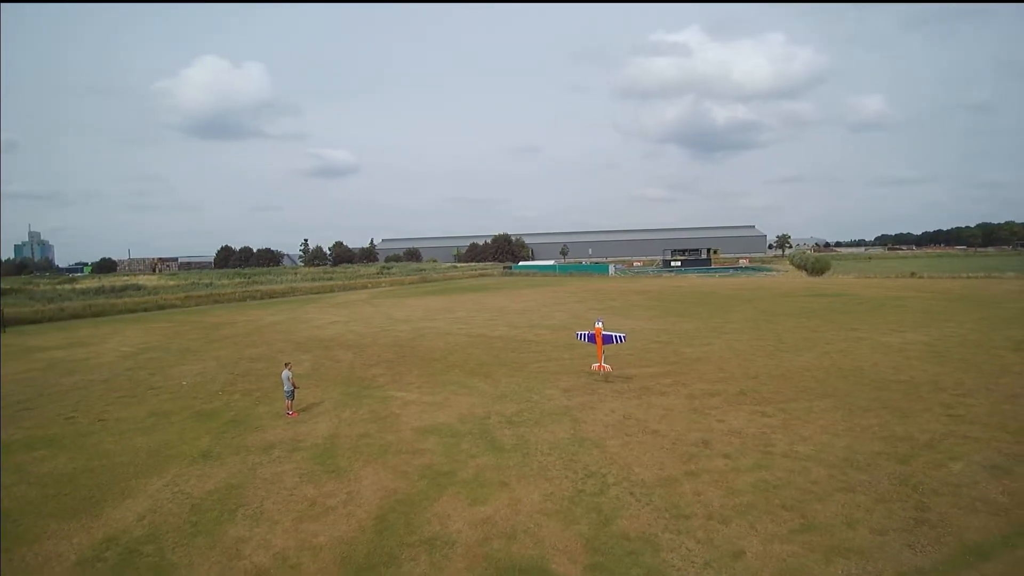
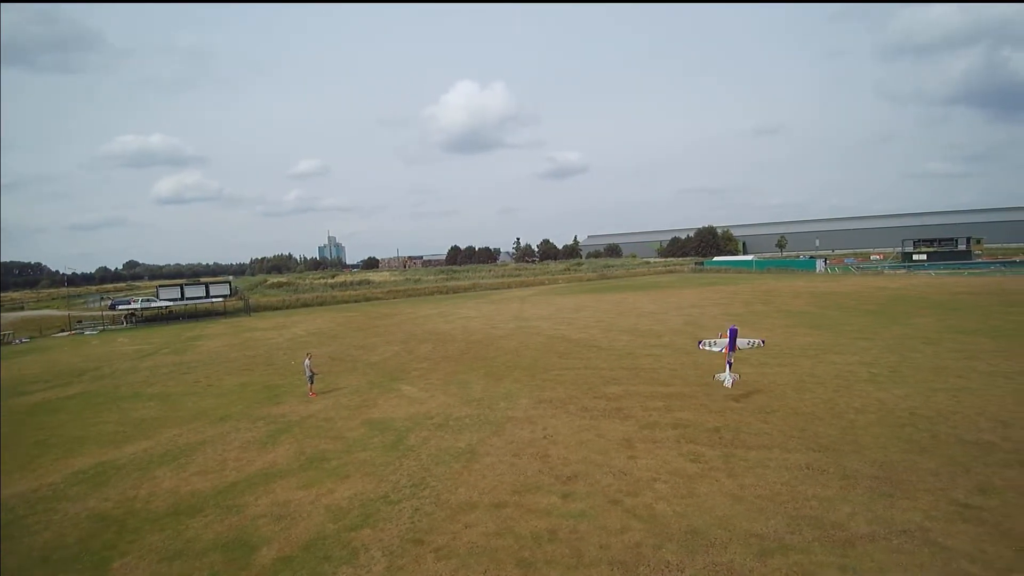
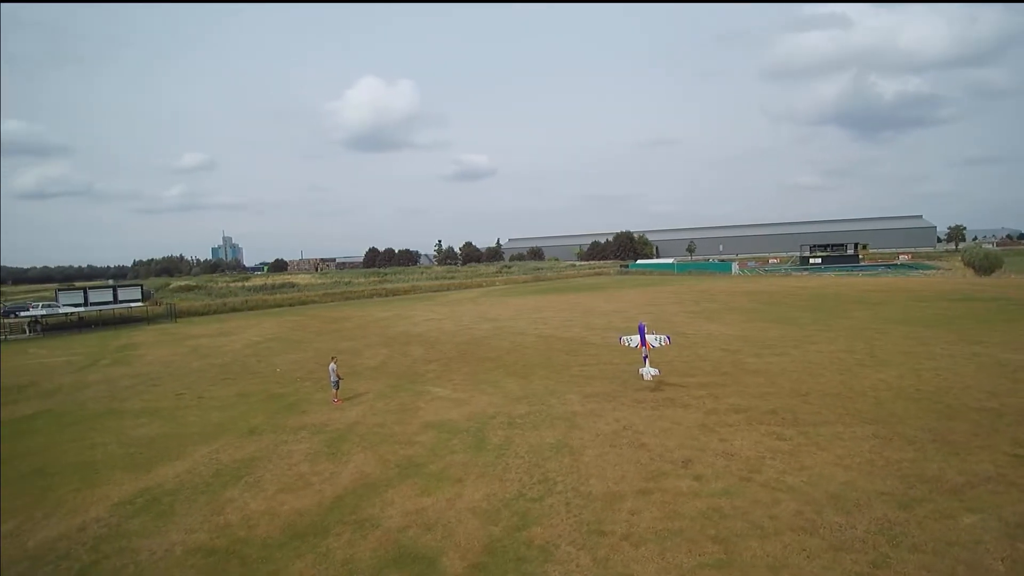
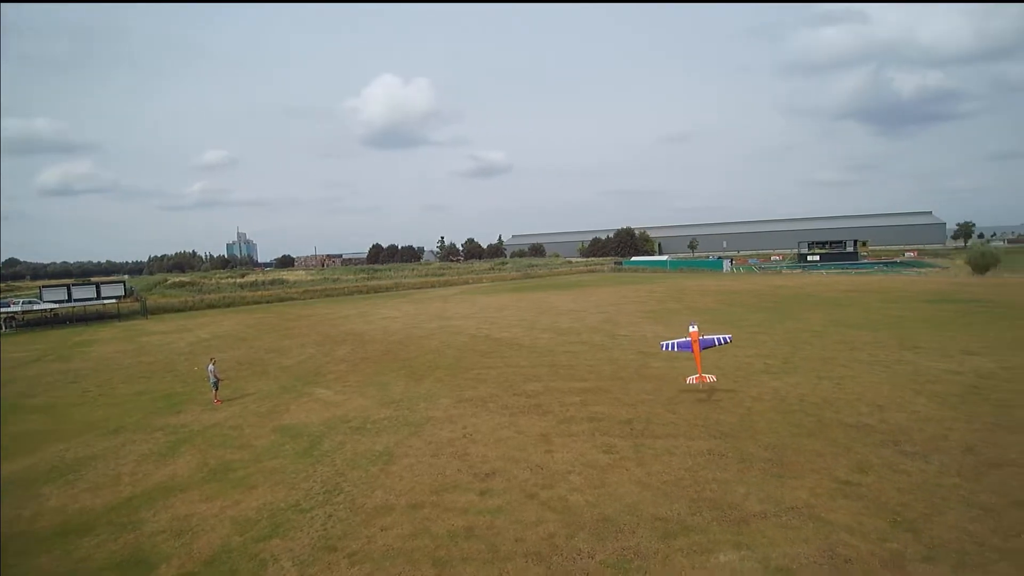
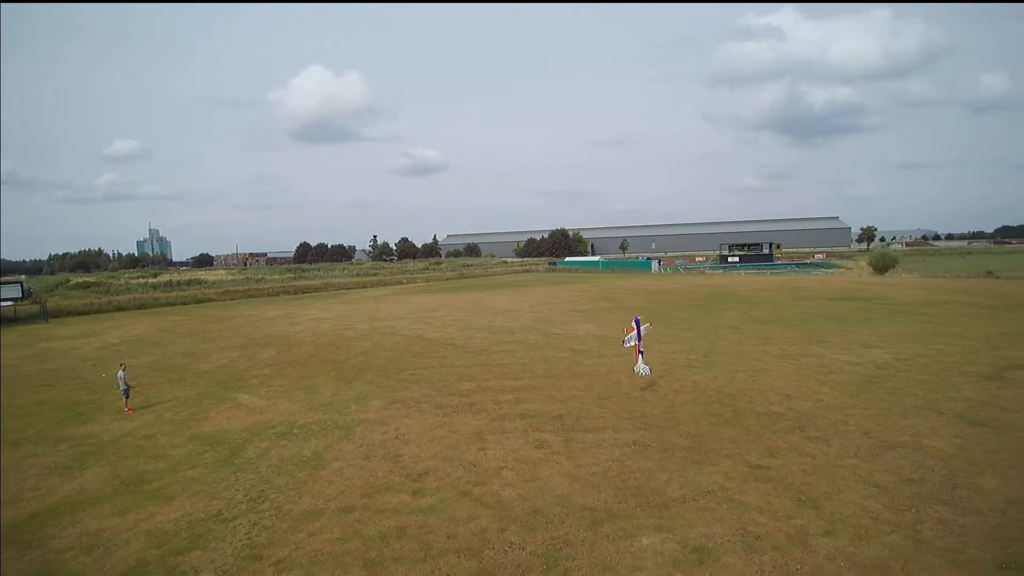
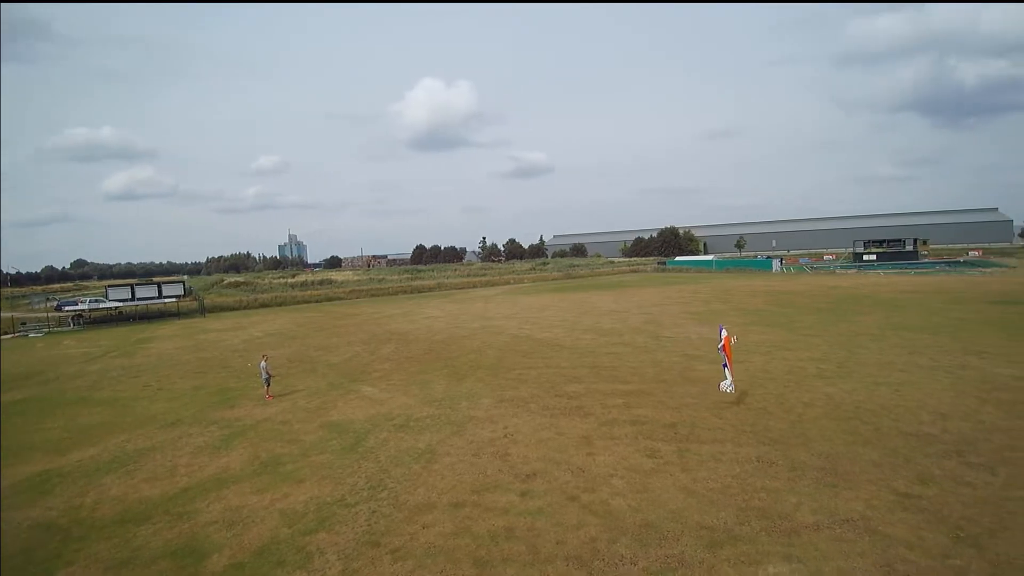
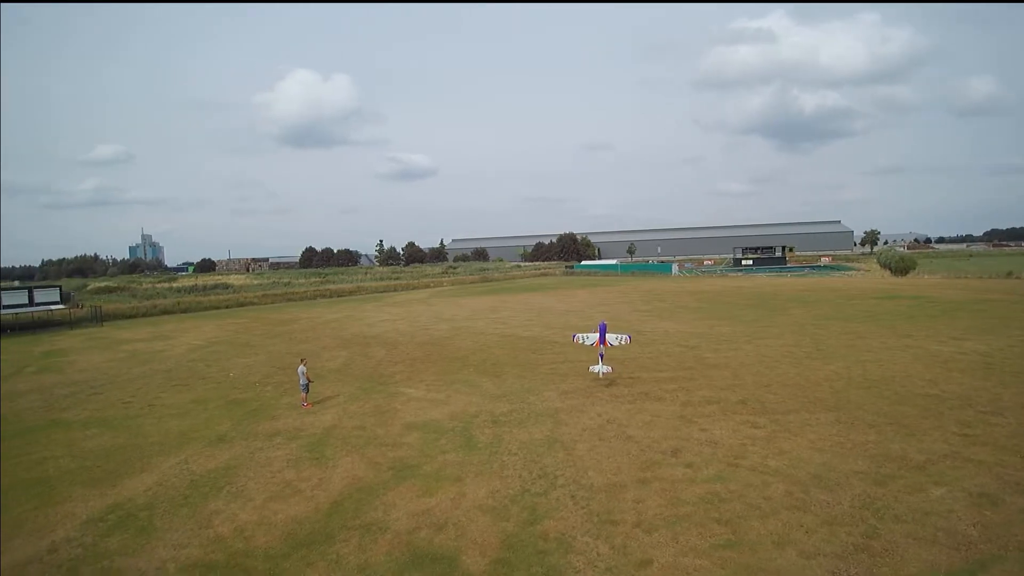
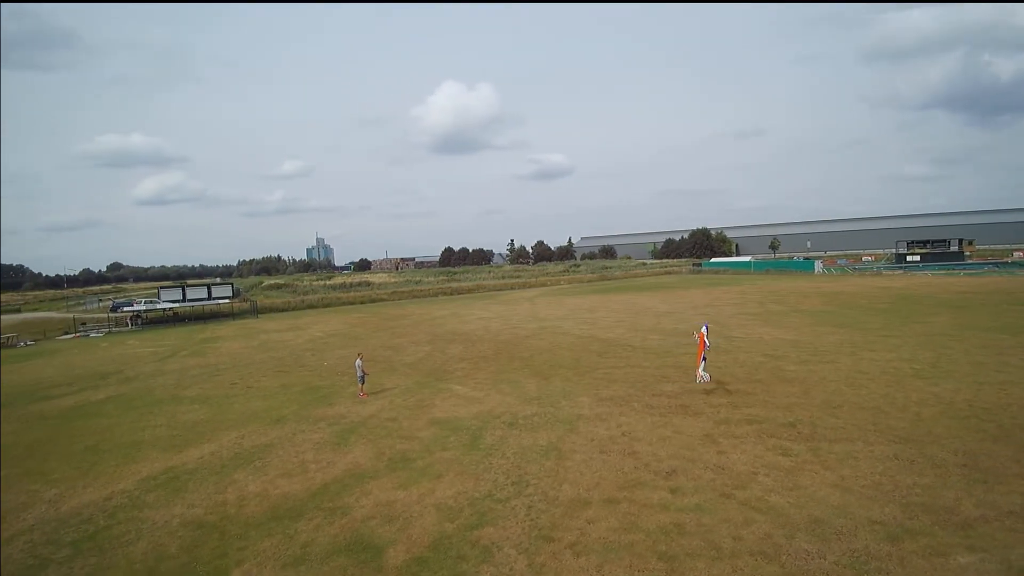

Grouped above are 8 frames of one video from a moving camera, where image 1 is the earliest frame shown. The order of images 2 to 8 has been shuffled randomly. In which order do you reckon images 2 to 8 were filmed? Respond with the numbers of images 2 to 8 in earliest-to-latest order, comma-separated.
7, 3, 8, 2, 6, 4, 5
